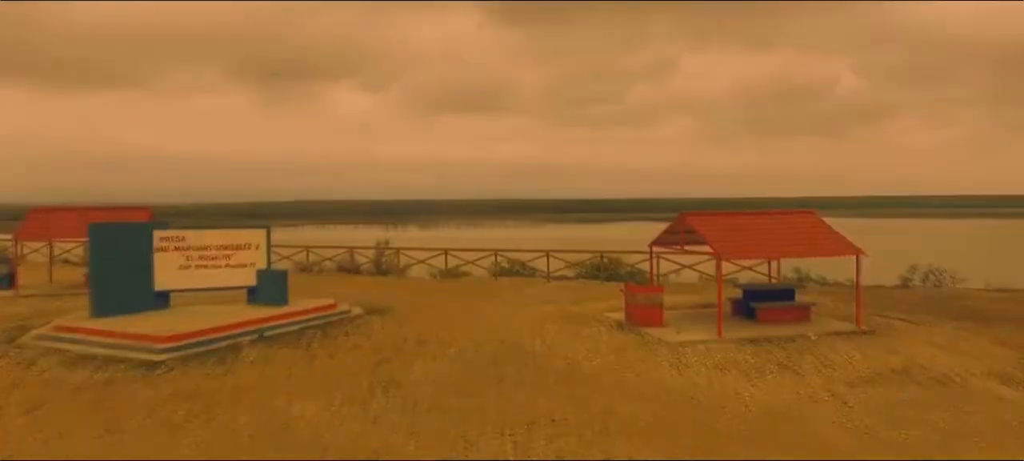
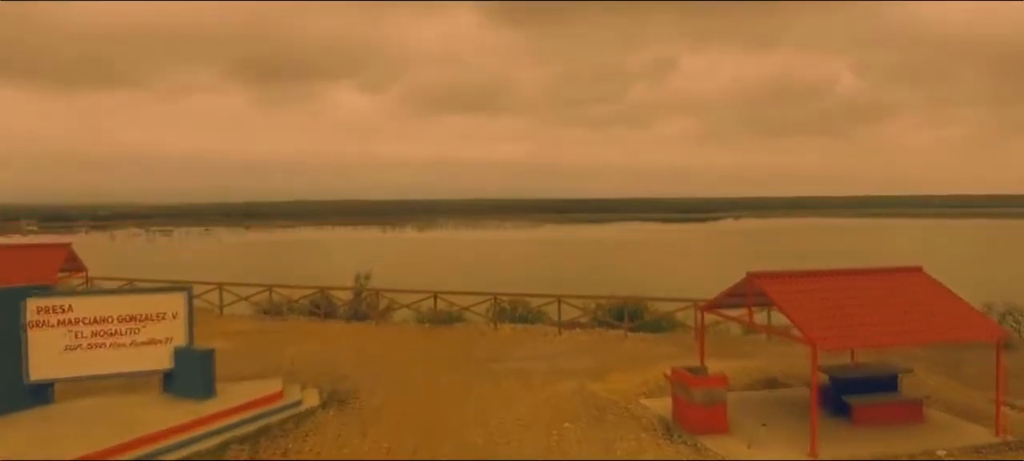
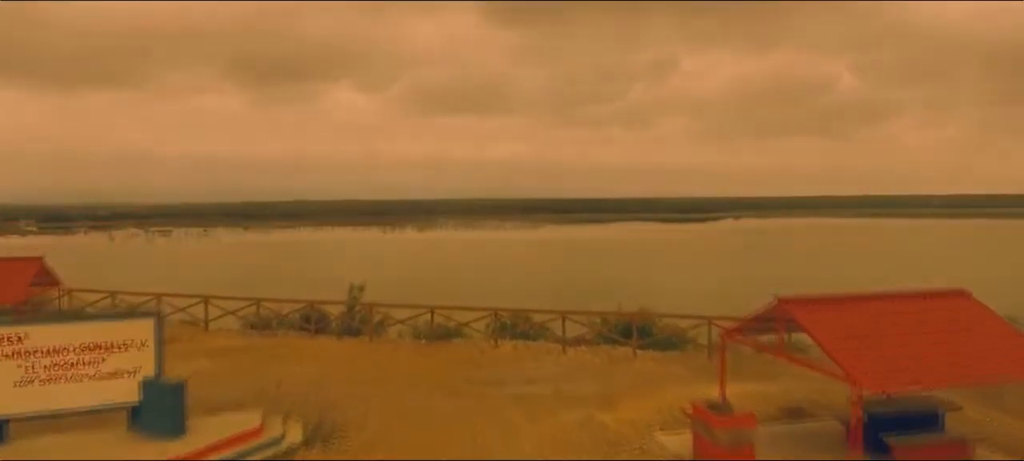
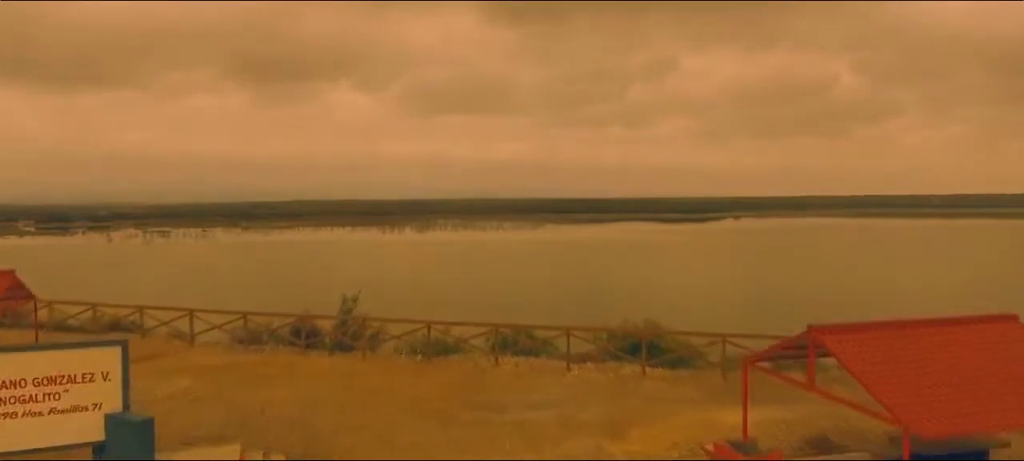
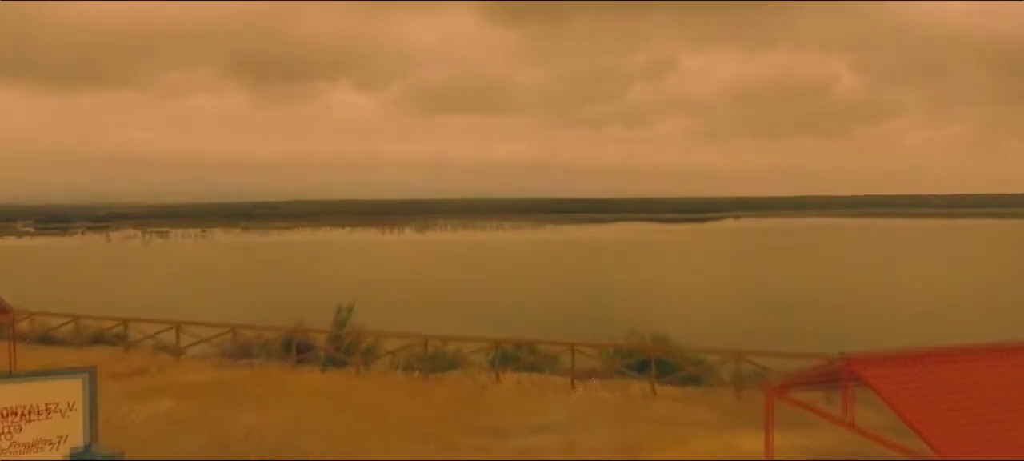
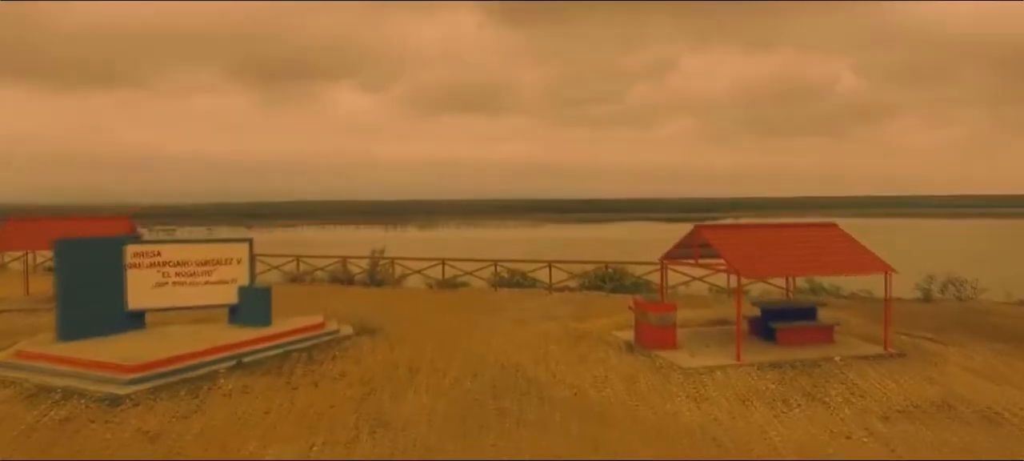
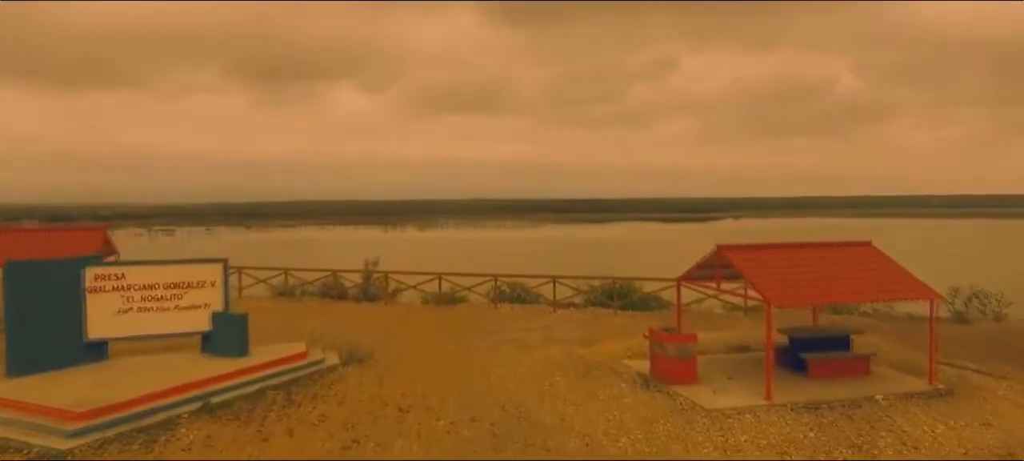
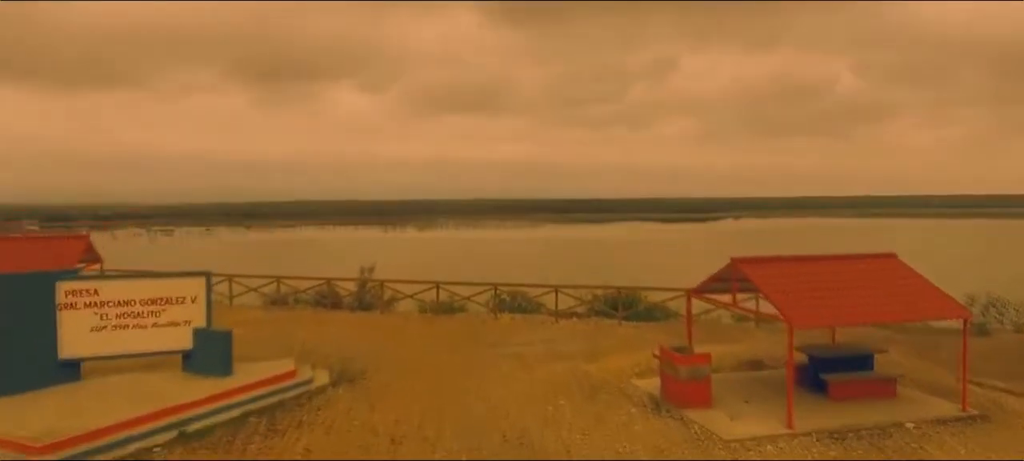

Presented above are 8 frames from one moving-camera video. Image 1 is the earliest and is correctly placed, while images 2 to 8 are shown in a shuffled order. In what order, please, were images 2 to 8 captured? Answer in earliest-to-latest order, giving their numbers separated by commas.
6, 7, 8, 2, 3, 4, 5
